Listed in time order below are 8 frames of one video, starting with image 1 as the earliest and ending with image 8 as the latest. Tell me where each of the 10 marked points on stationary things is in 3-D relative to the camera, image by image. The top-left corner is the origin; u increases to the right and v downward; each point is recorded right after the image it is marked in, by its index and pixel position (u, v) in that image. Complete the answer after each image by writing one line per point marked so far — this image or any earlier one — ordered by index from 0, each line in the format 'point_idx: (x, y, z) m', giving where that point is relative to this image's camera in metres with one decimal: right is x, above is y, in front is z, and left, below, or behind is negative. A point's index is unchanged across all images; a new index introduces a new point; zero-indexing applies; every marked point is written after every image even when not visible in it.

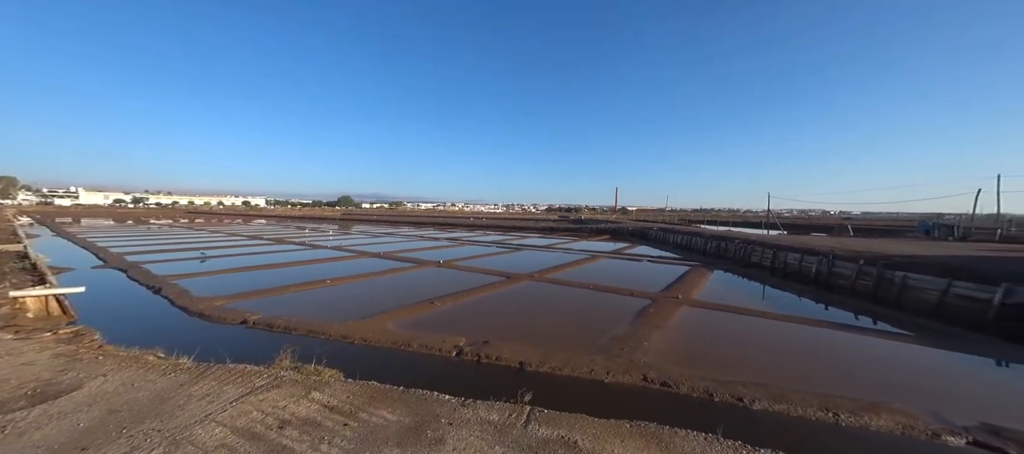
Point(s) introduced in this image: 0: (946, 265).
0: (+17.9, -1.5, +13.3) m
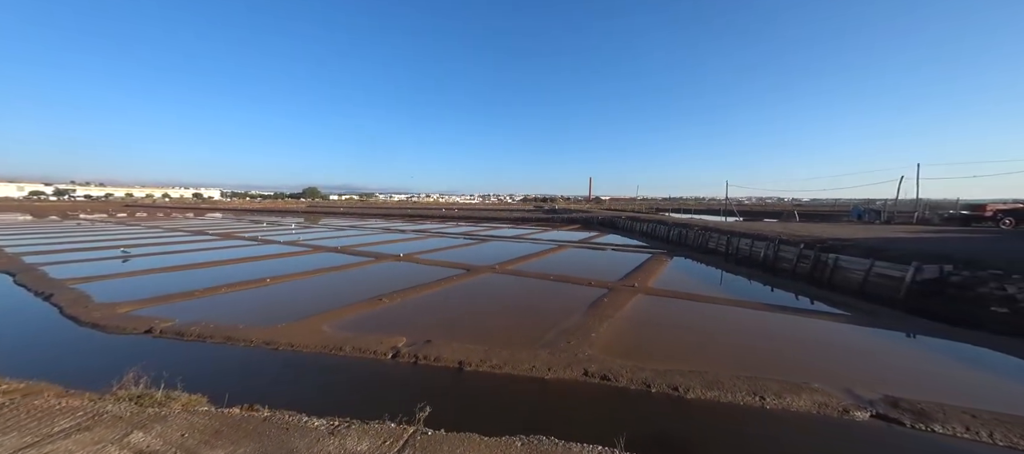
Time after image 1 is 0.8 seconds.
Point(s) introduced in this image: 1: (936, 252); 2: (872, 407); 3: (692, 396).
0: (+16.2, -0.9, +14.5) m
1: (+16.5, -1.0, +12.5) m
2: (+5.0, -2.5, +4.5) m
3: (+2.6, -2.5, +4.6) m
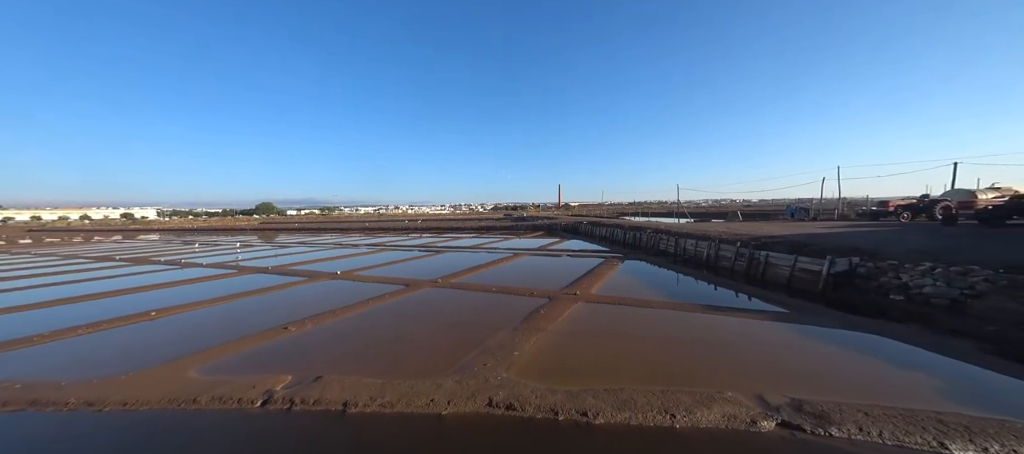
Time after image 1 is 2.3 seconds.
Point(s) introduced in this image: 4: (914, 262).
0: (+13.6, -0.7, +15.4) m
1: (+14.1, -0.8, +13.5) m
2: (+3.5, -2.5, +4.3) m
3: (+1.2, -2.5, +4.2) m
4: (+13.0, -1.1, +10.5) m
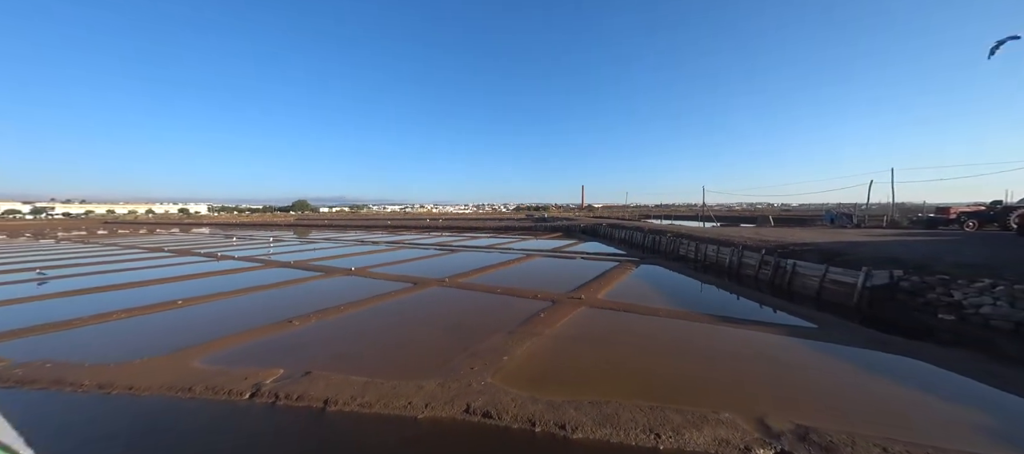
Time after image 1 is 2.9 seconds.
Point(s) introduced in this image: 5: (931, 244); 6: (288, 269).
0: (+14.1, -1.1, +14.3) m
1: (+14.4, -1.1, +12.4) m
2: (+3.2, -2.6, +3.9) m
3: (+0.8, -2.6, +4.0) m
4: (+13.1, -1.4, +9.5) m
5: (+19.8, -0.8, +15.3) m
6: (-12.7, -2.4, +18.3) m
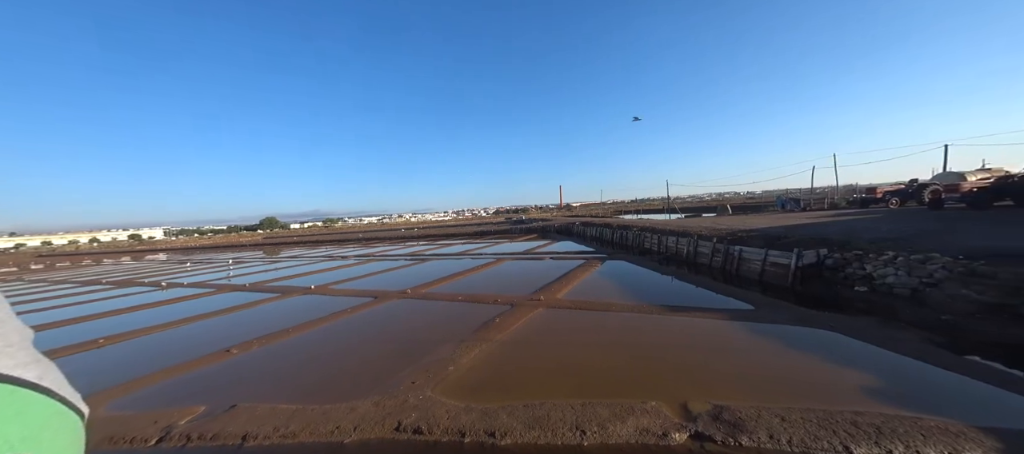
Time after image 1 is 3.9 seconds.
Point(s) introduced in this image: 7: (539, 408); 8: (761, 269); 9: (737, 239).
0: (+12.3, -0.4, +15.3) m
1: (+12.7, -0.4, +13.3) m
2: (+2.3, -2.5, +4.1) m
3: (-0.1, -2.7, +4.0) m
4: (+11.7, -0.8, +10.4) m
5: (+17.9, +0.3, +16.6) m
6: (-14.6, -3.5, +17.3) m
7: (+0.4, -2.6, +4.6) m
8: (+10.0, -1.7, +12.8) m
9: (+11.2, -0.6, +16.1) m
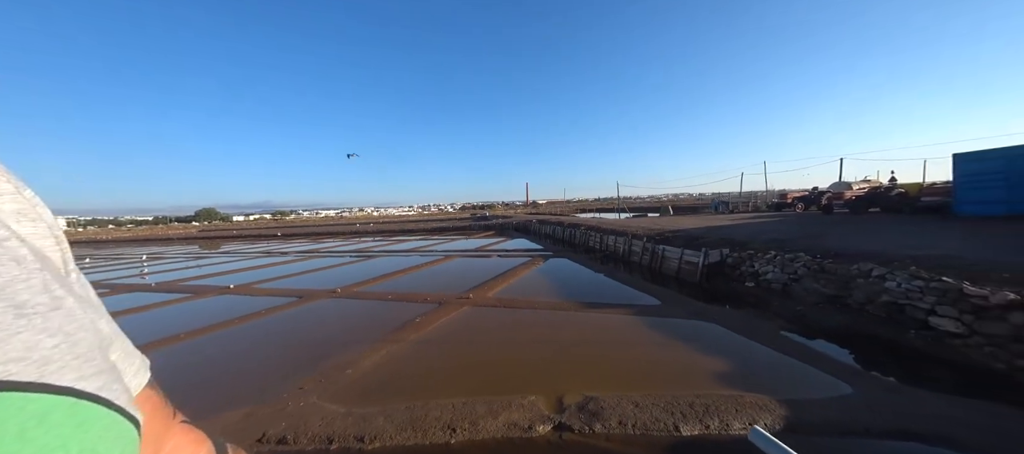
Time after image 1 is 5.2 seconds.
0: (+9.3, -0.5, +16.6) m
1: (+10.0, -0.5, +14.7) m
2: (+0.6, -2.6, +4.4) m
3: (-1.7, -2.7, +4.0) m
4: (+9.2, -0.9, +11.7) m
5: (+14.7, +0.2, +18.6) m
6: (-17.7, -3.2, +15.5) m
7: (-1.3, -2.6, +4.6) m
8: (+7.2, -1.8, +13.9) m
9: (+8.1, -0.6, +17.3) m
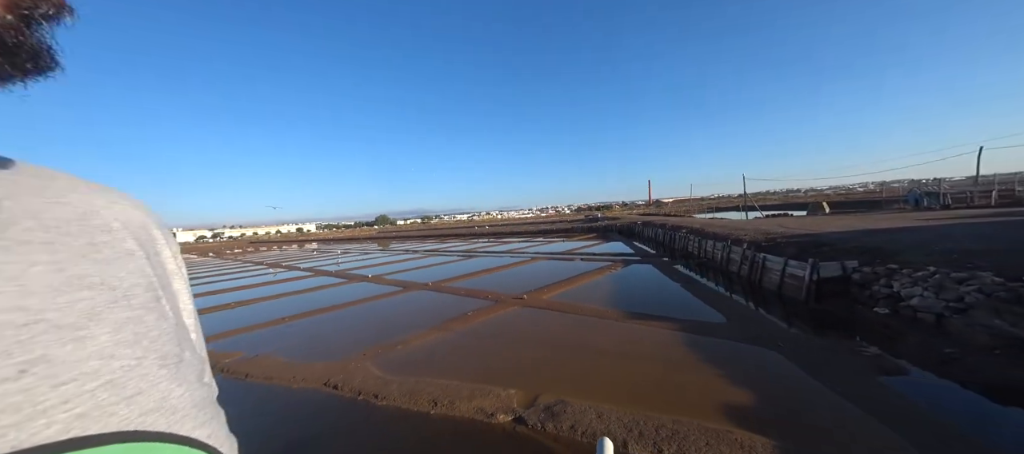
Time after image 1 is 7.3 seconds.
0: (+12.5, -0.7, +13.3) m
1: (+12.5, -0.7, +11.3) m
2: (+0.2, -2.8, +4.8) m
3: (-2.2, -2.9, +5.3) m
4: (+10.8, -1.1, +8.7) m
5: (+18.3, 0.0, +13.3) m
6: (-13.2, -3.5, +21.6) m
7: (-1.6, -2.8, +5.7) m
8: (+9.7, -2.0, +11.5) m
9: (+11.7, -0.8, +14.4) m
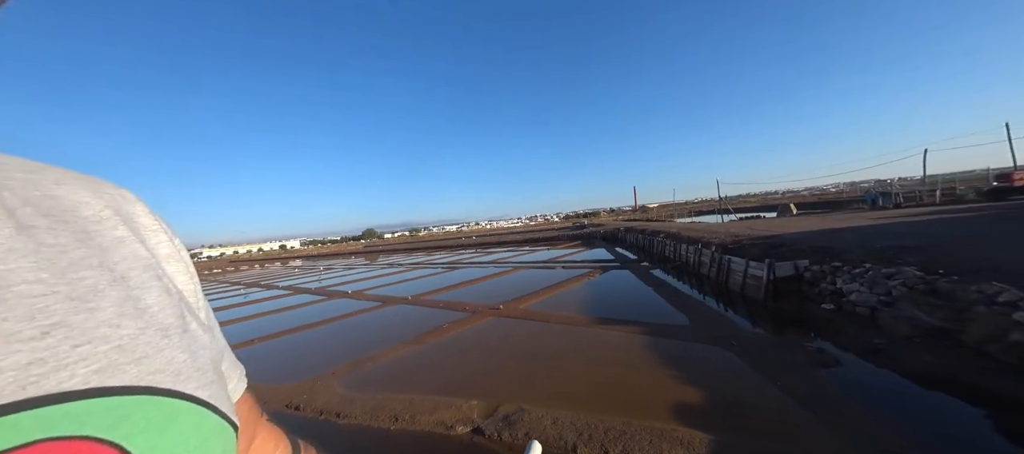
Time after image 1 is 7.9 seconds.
0: (+11.5, -0.7, +14.0) m
1: (+11.5, -0.7, +12.0) m
2: (-0.5, -3.0, +5.0) m
3: (-2.8, -3.2, +5.3) m
4: (+9.9, -1.0, +9.3) m
5: (+17.2, +0.1, +14.2) m
6: (-14.4, -4.6, +21.2) m
7: (-2.2, -3.1, +5.8) m
8: (+8.7, -2.1, +12.0) m
9: (+10.6, -1.0, +15.0) m
